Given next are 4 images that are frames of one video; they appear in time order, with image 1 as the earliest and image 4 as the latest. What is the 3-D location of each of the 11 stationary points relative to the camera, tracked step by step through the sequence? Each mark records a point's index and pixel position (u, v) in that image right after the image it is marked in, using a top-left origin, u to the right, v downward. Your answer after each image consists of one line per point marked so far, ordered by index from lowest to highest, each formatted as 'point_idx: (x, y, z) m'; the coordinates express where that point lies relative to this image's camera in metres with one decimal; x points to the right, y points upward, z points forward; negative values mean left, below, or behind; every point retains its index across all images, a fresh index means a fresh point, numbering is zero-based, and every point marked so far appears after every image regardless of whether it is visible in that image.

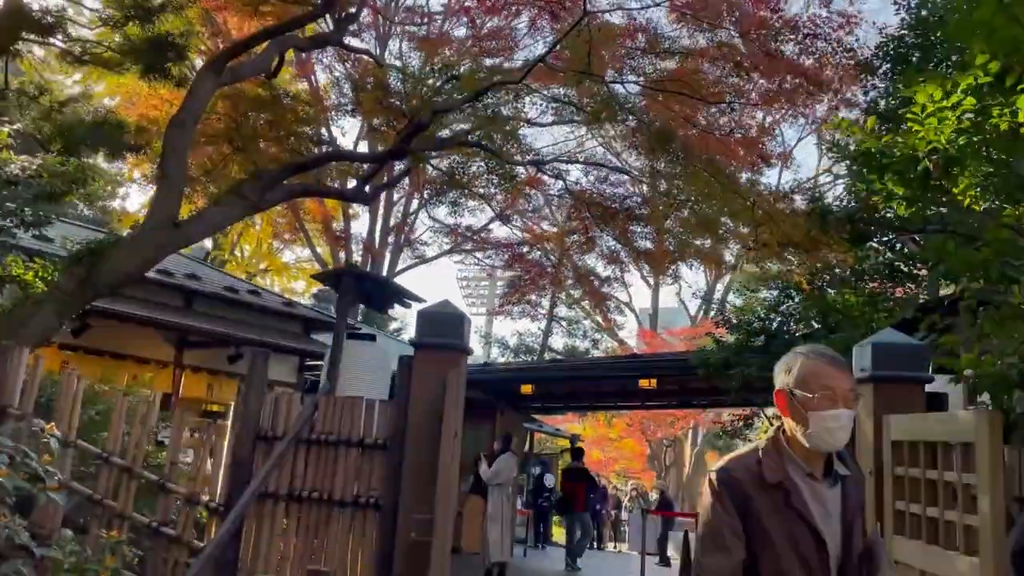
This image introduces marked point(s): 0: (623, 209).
0: (+1.5, +1.0, +10.4) m
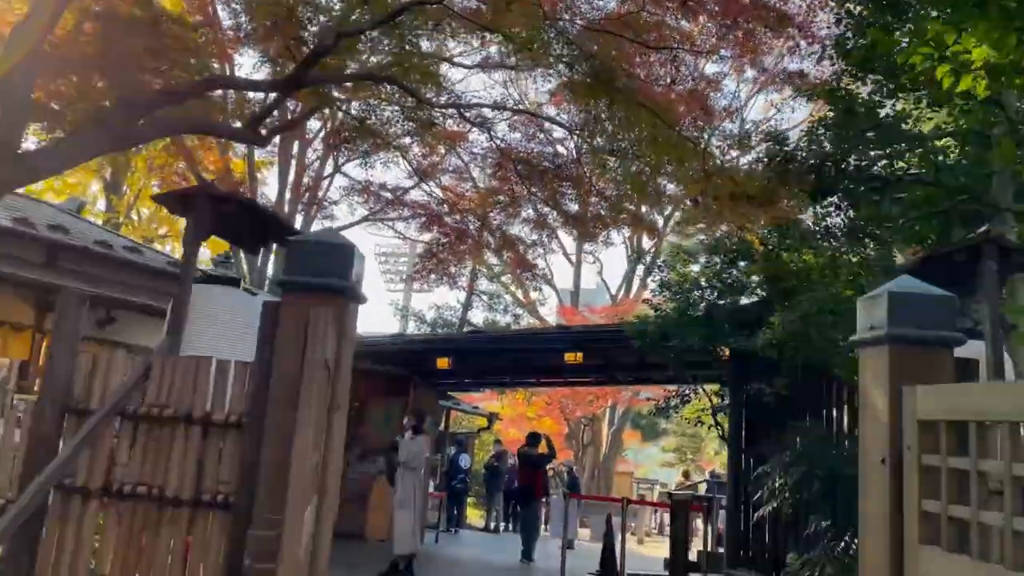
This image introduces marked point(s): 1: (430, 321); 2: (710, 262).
0: (+0.5, +1.4, +9.5) m
1: (-2.0, -0.8, +19.2) m
2: (+1.9, +0.3, +7.8) m
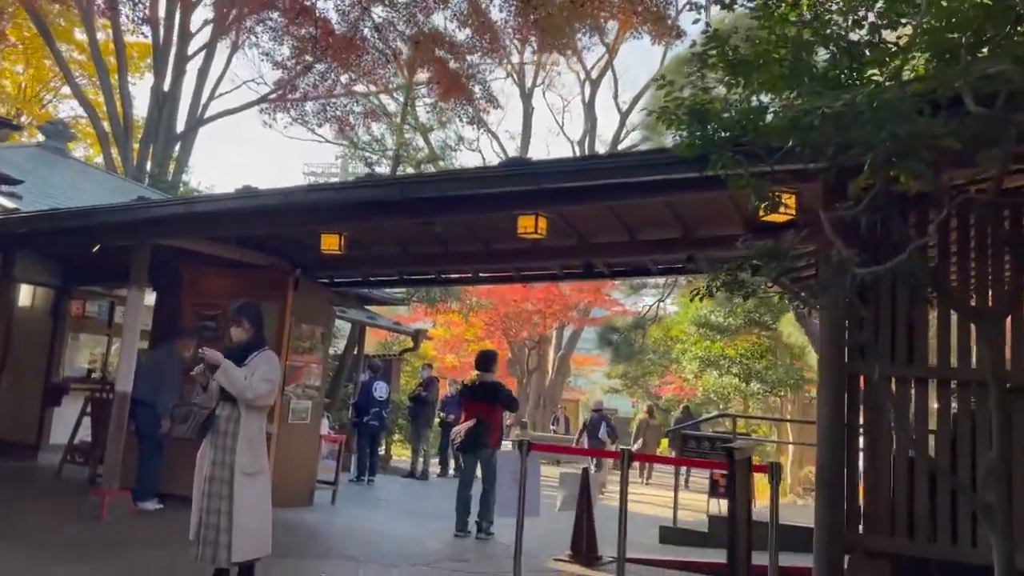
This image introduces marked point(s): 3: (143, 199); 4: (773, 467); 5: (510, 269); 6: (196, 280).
0: (0.0, +2.7, +5.4) m
1: (-3.2, +1.4, +15.1) m
2: (+1.5, +1.4, +4.0) m
3: (-3.2, +0.8, +7.0) m
4: (+1.5, -1.0, +4.6) m
5: (0.0, +0.2, +8.2) m
6: (-3.4, +0.1, +8.8) m
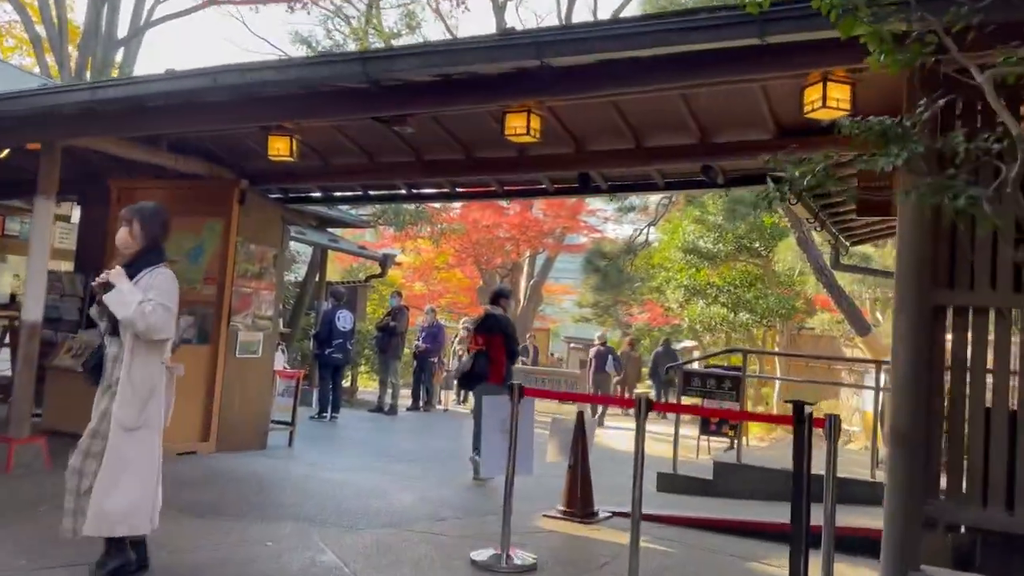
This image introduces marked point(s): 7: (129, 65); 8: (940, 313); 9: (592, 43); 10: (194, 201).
0: (-0.1, +3.2, +4.1) m
1: (-3.6, +2.7, +13.7) m
2: (+1.5, +1.8, +2.8) m
3: (-3.3, +1.4, +5.7) m
4: (+1.5, -0.6, +3.6) m
5: (-0.2, +1.0, +7.1) m
6: (-3.6, +0.9, +7.5) m
7: (-8.7, +5.1, +18.3) m
8: (+1.9, -0.1, +3.5) m
9: (+0.4, +1.2, +3.9) m
10: (-2.9, +0.8, +7.3) m
